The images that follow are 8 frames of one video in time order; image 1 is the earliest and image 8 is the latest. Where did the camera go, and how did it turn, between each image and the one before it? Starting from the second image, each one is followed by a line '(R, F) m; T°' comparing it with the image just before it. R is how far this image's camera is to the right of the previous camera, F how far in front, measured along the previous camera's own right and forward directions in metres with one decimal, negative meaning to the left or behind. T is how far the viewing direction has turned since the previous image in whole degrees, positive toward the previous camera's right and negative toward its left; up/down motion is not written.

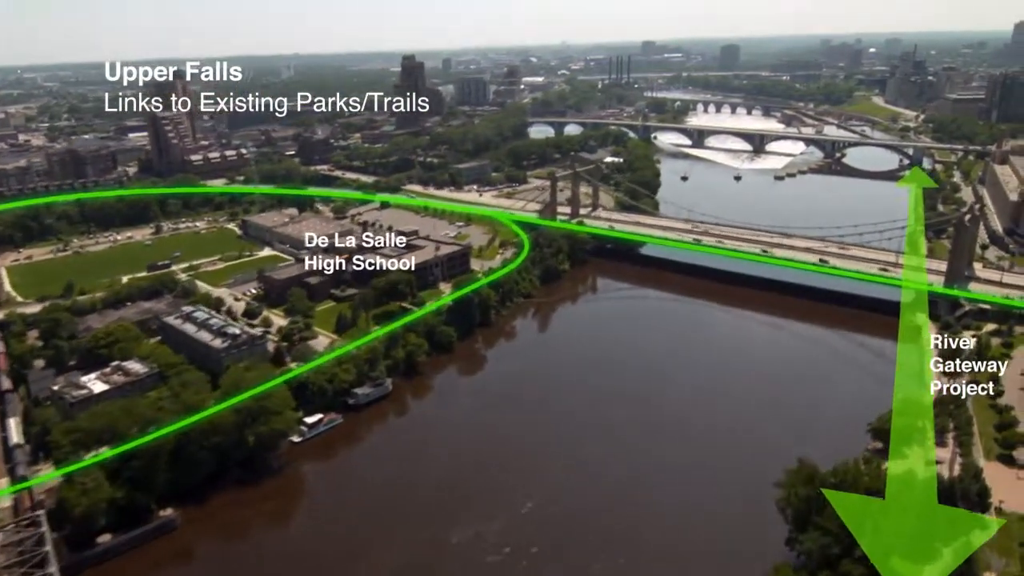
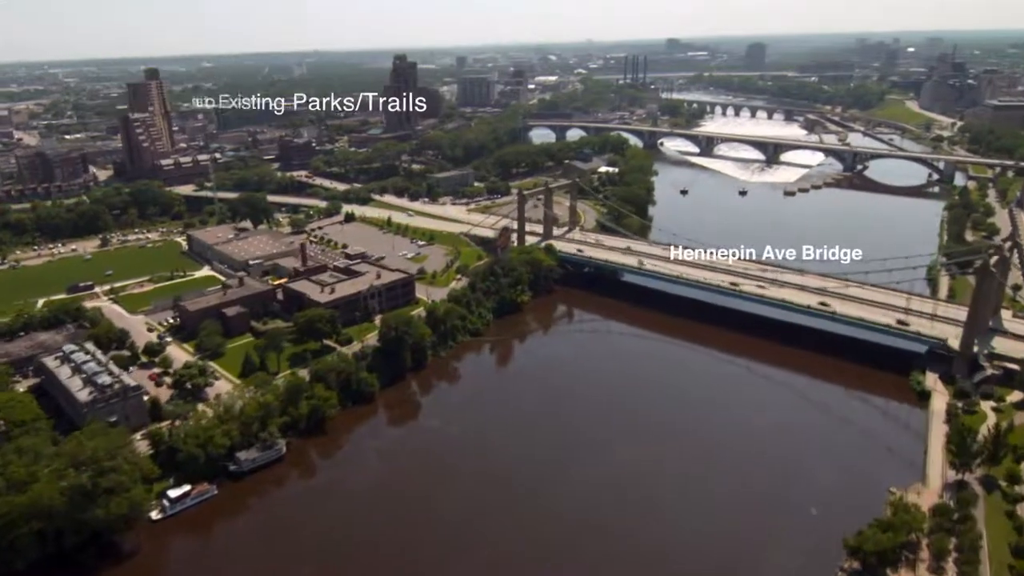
(+2.4, +2.9) m; -2°
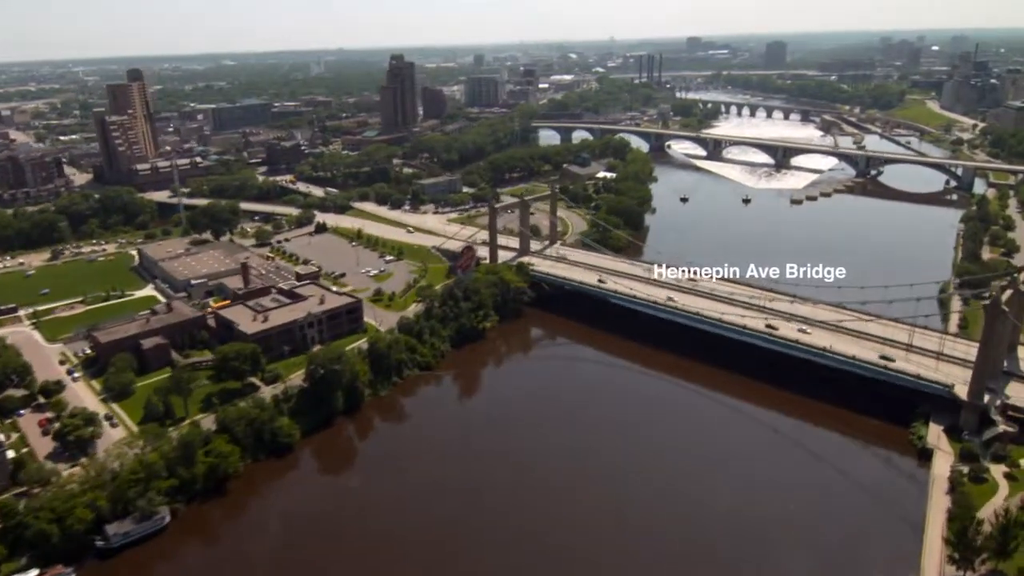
(+1.7, +2.3) m; -2°
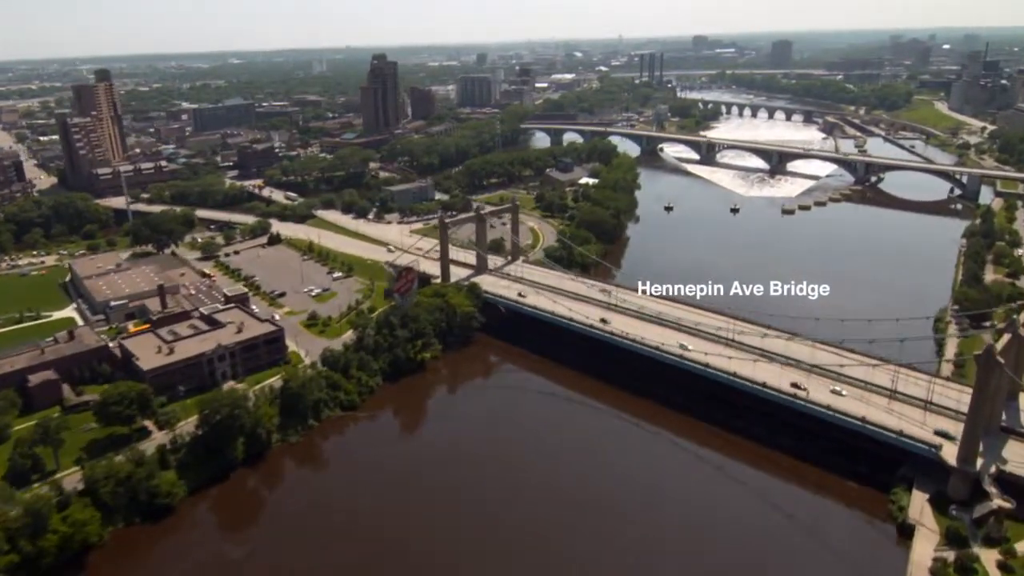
(+1.7, +1.8) m; -1°
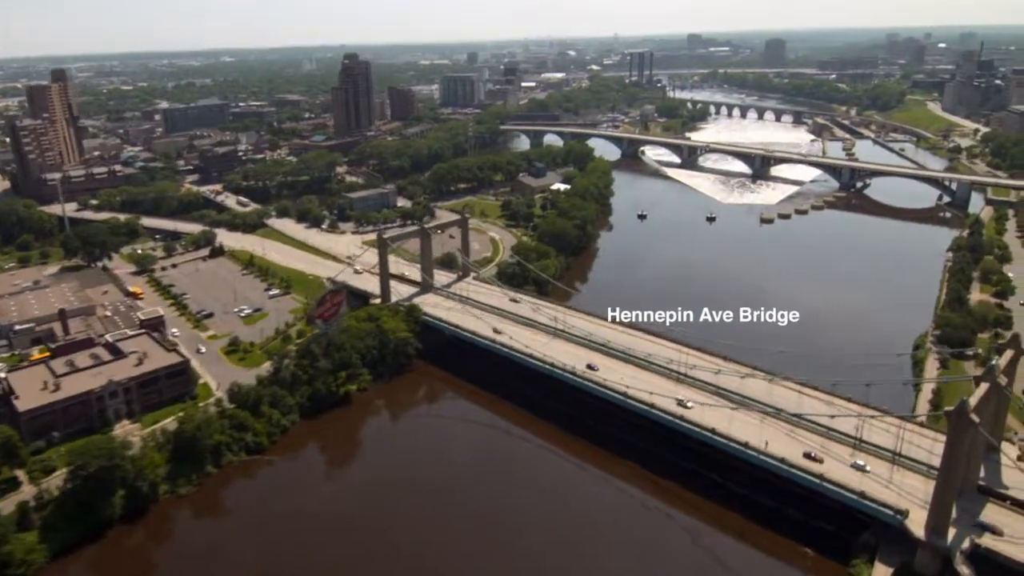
(+1.5, +1.5) m; 0°
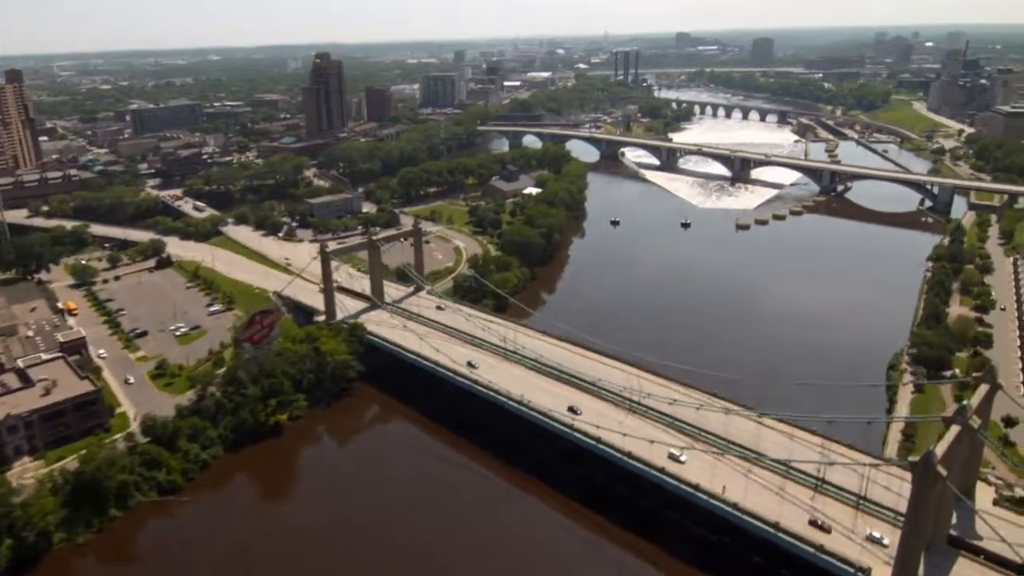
(+1.1, +1.1) m; +1°
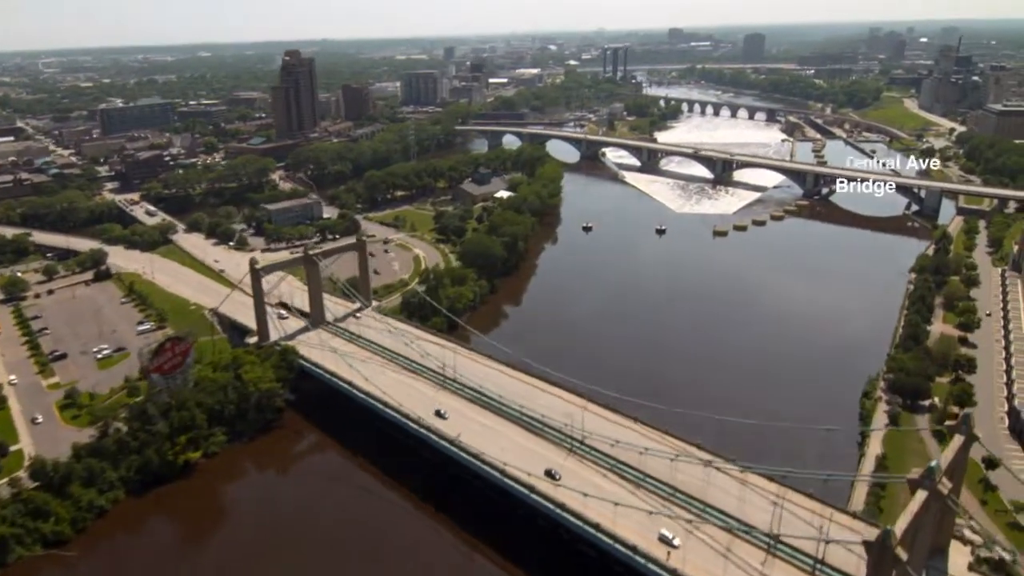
(+1.2, +1.3) m; 0°
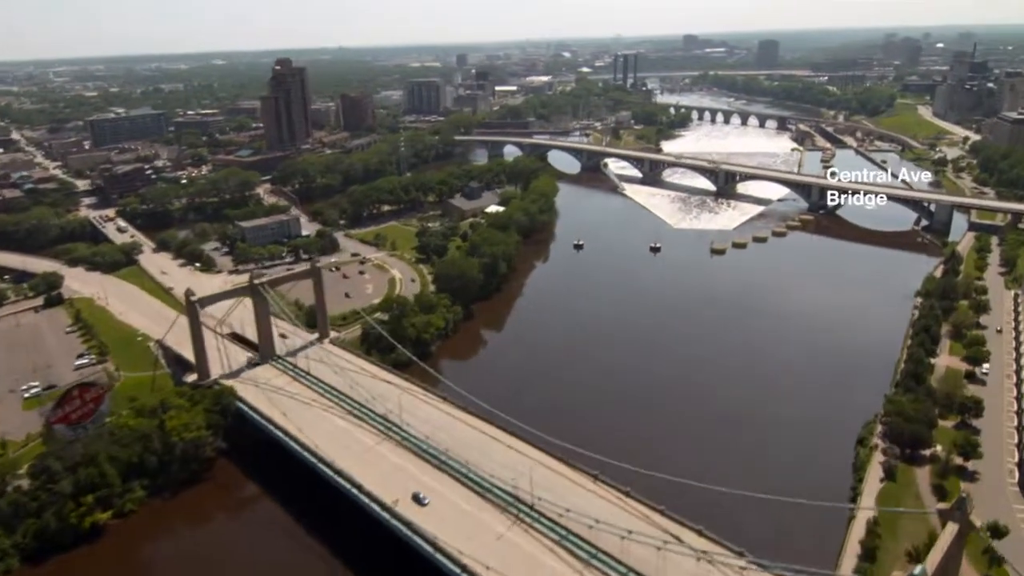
(+1.2, +1.6) m; -1°
